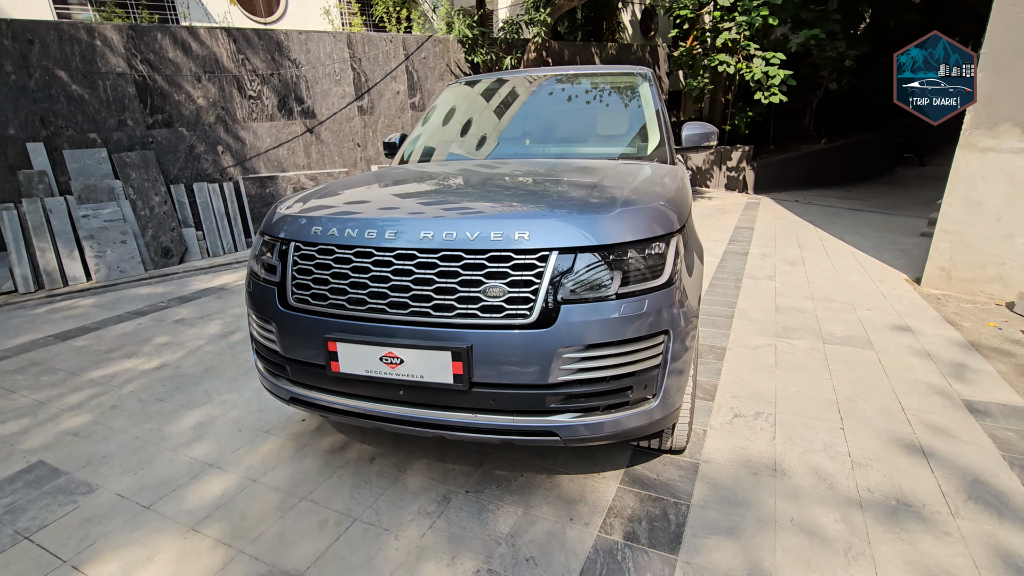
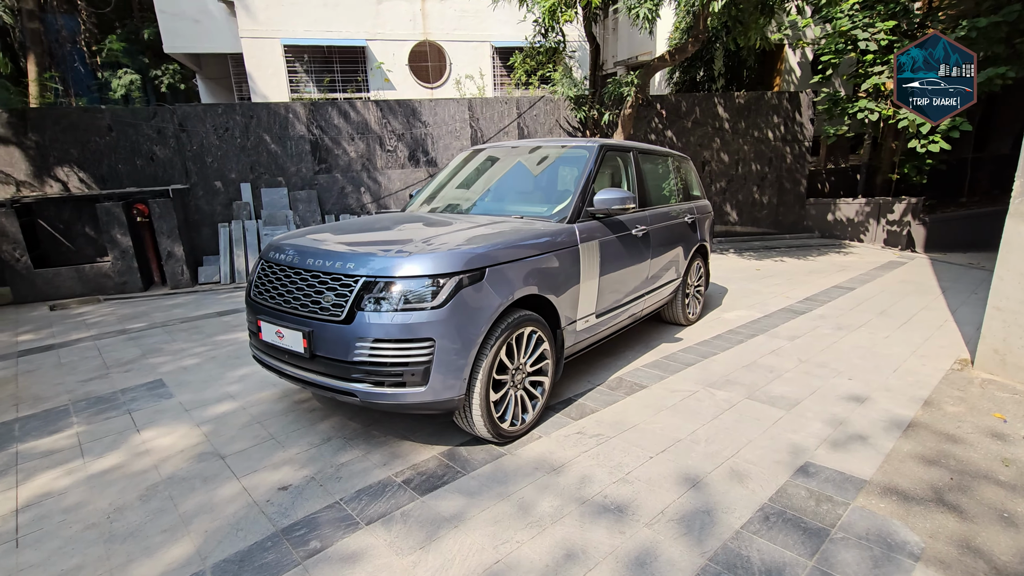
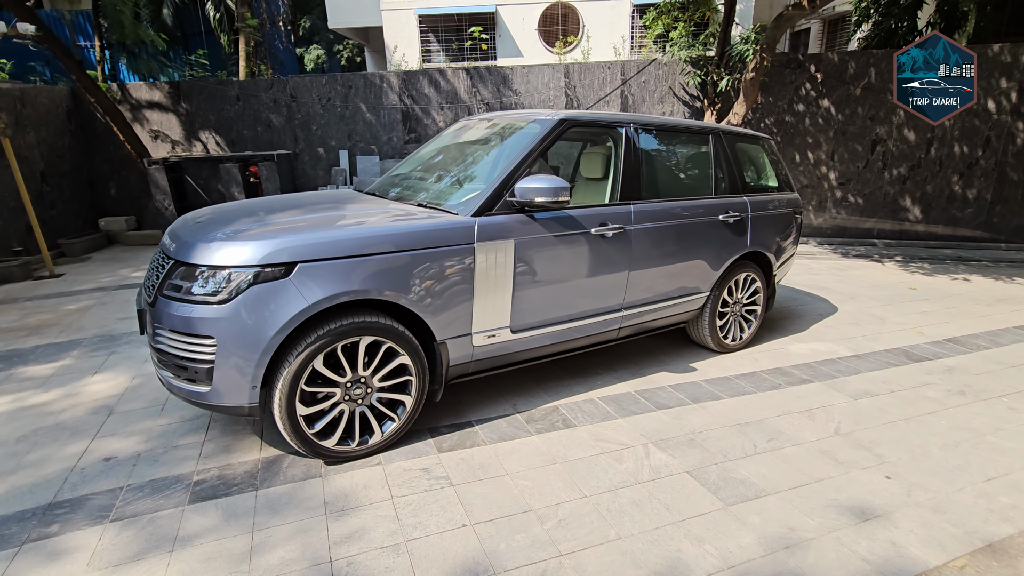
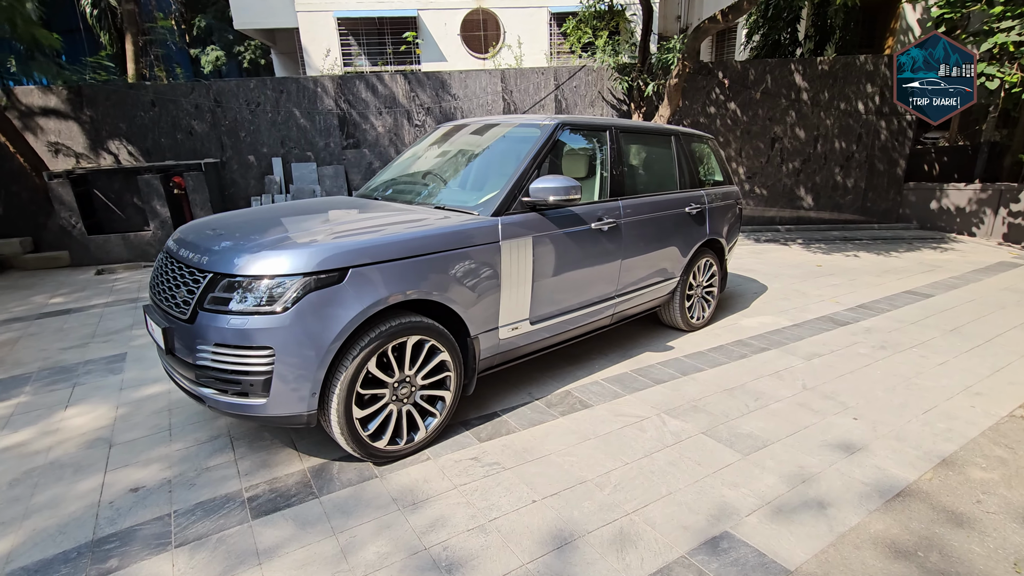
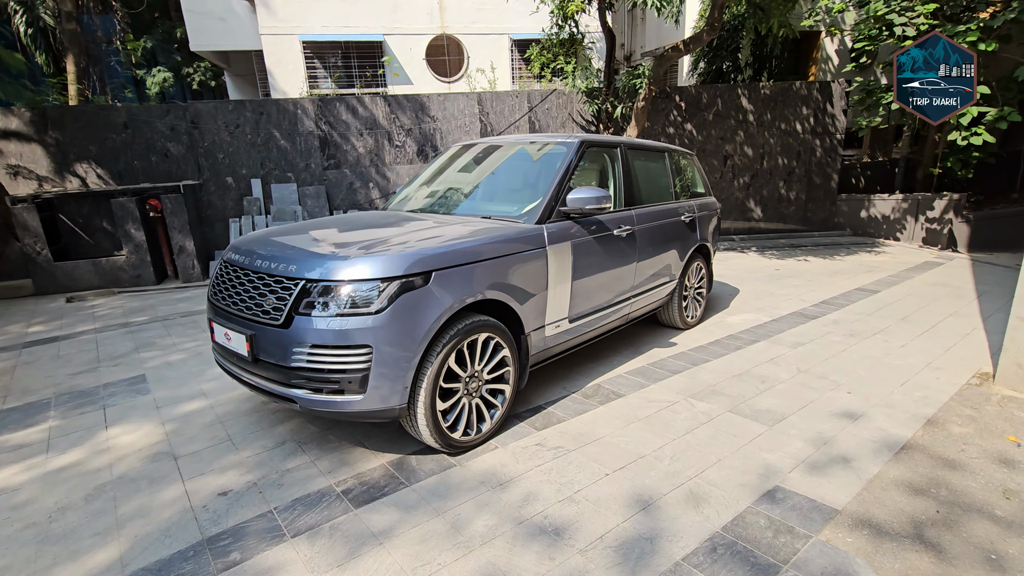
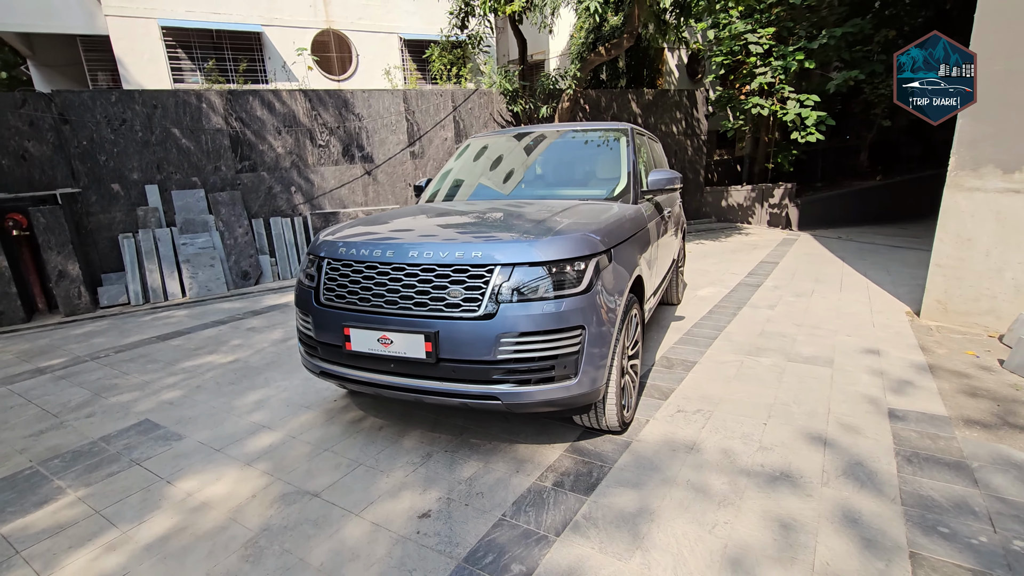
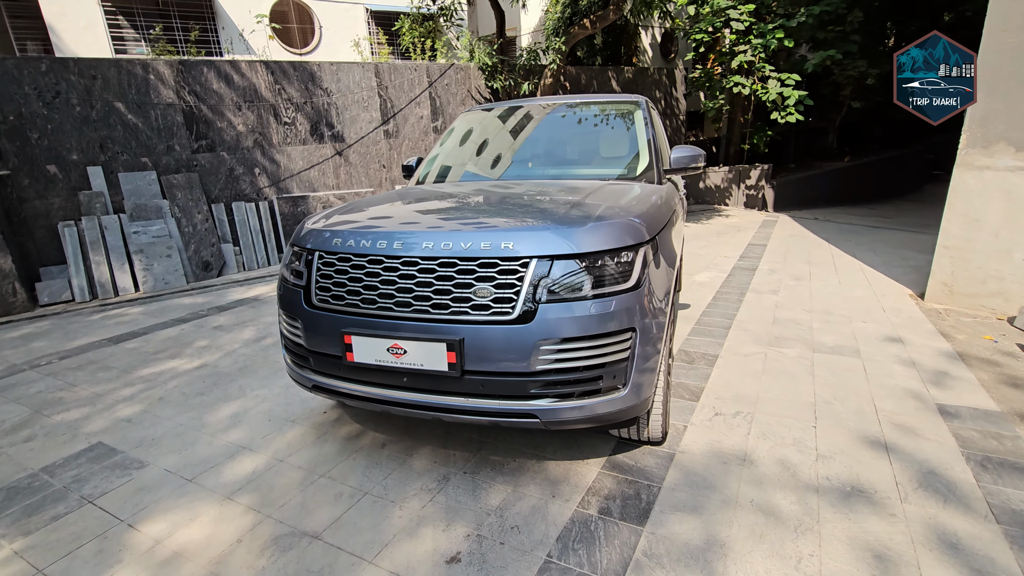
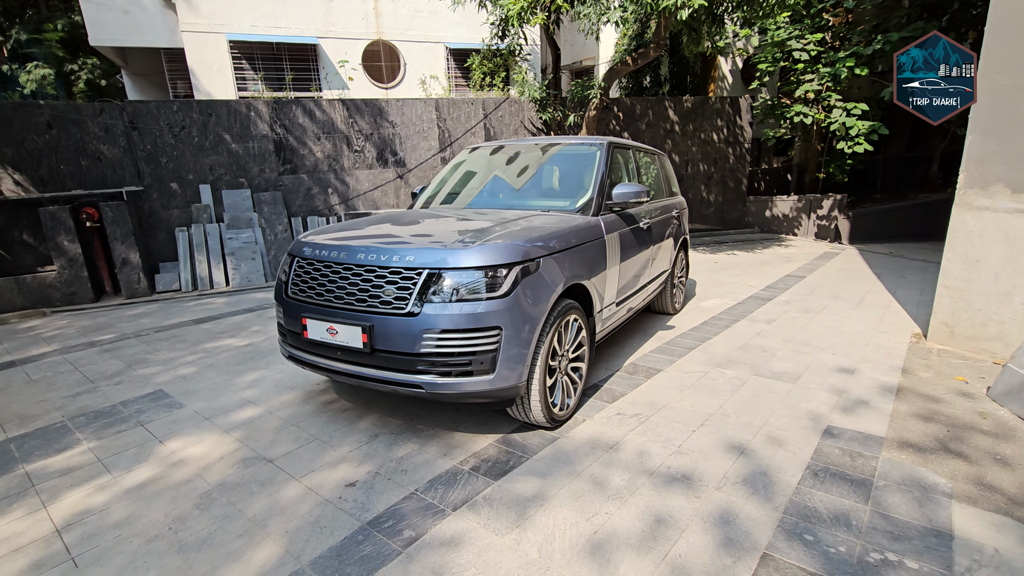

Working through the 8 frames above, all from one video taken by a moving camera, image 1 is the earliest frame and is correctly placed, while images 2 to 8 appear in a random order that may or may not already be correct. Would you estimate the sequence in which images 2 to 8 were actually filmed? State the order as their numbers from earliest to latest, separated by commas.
7, 6, 8, 2, 5, 4, 3
